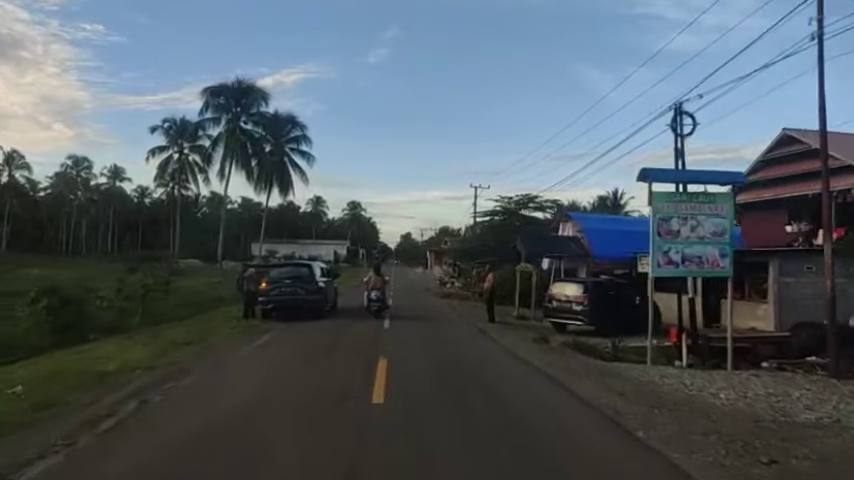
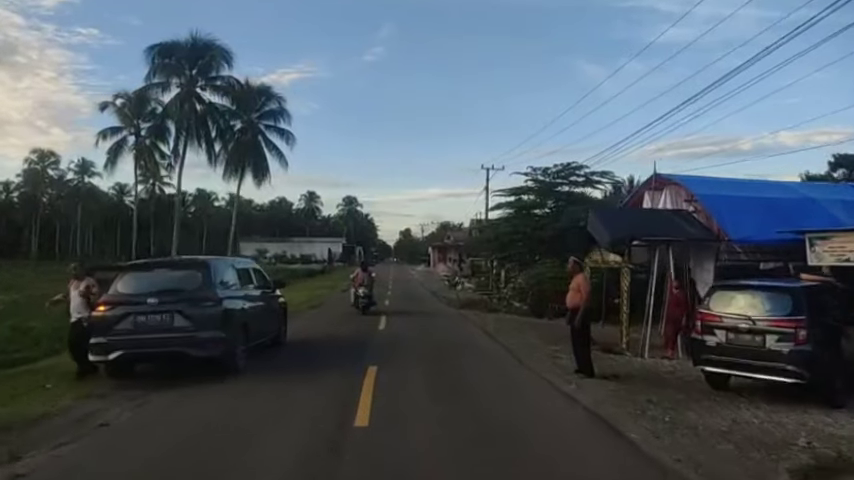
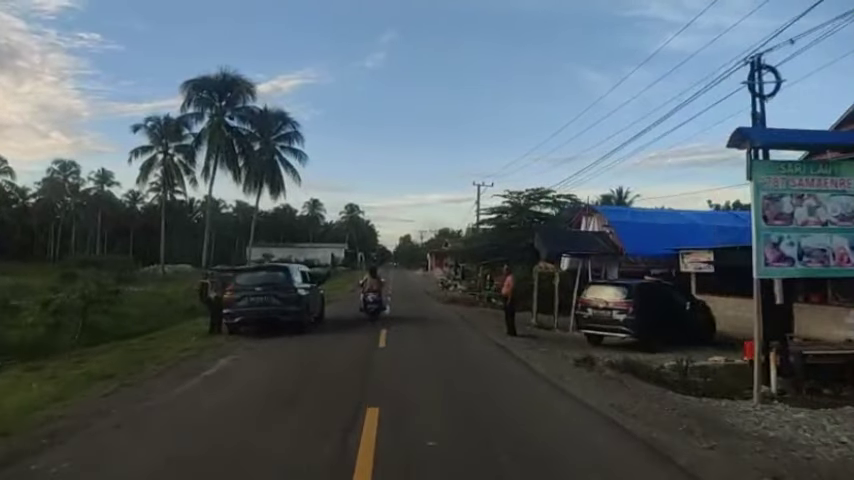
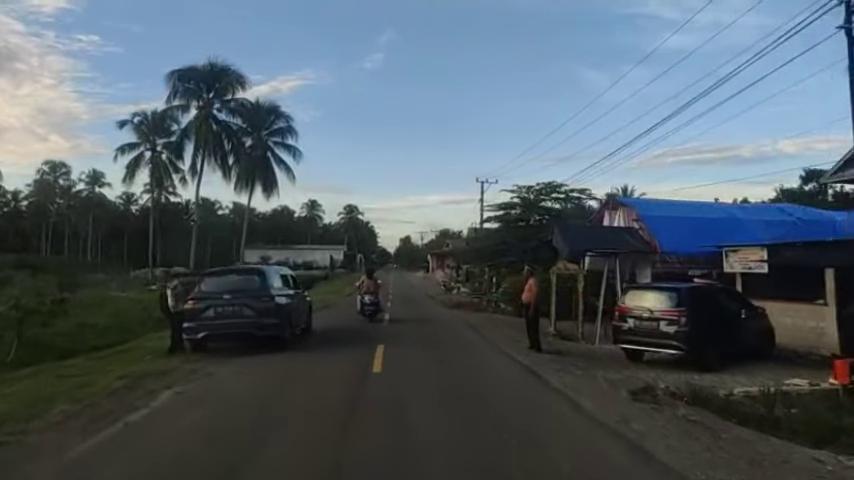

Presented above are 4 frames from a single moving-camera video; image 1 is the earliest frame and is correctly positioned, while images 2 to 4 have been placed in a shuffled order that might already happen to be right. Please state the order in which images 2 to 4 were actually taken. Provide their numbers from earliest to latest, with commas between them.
3, 4, 2
